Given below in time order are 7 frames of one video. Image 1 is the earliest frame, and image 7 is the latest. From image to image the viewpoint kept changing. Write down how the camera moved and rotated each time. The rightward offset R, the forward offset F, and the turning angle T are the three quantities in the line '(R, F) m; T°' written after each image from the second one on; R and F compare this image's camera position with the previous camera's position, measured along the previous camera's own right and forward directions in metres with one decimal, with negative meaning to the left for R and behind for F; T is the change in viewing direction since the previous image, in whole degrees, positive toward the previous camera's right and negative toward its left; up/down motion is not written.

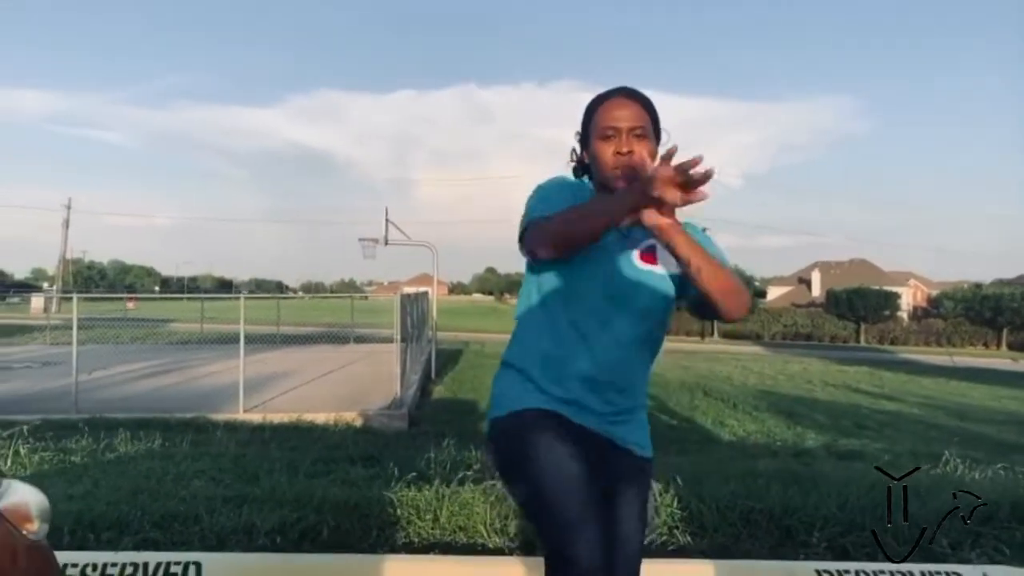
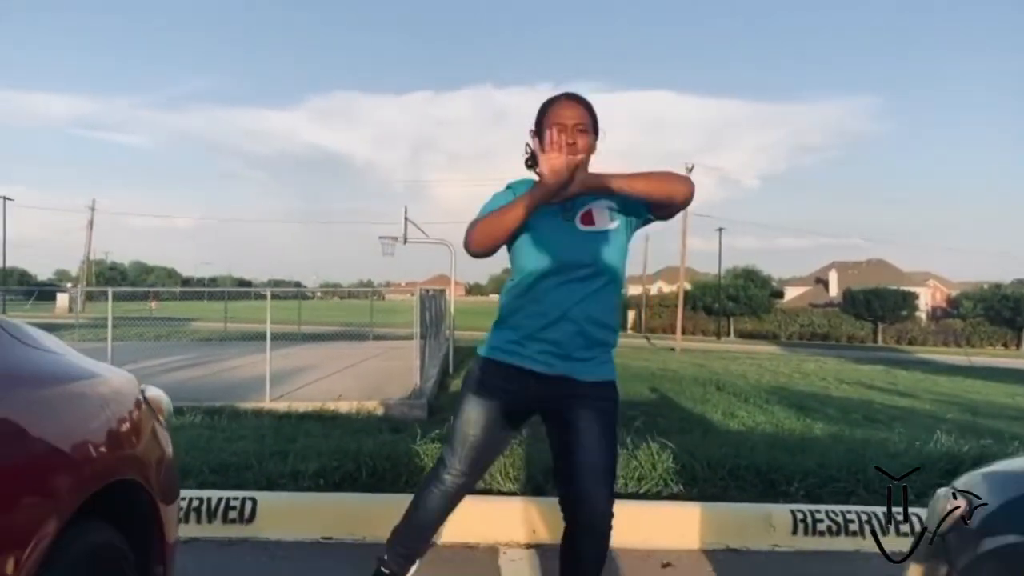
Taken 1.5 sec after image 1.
(0.0, -0.7) m; -1°
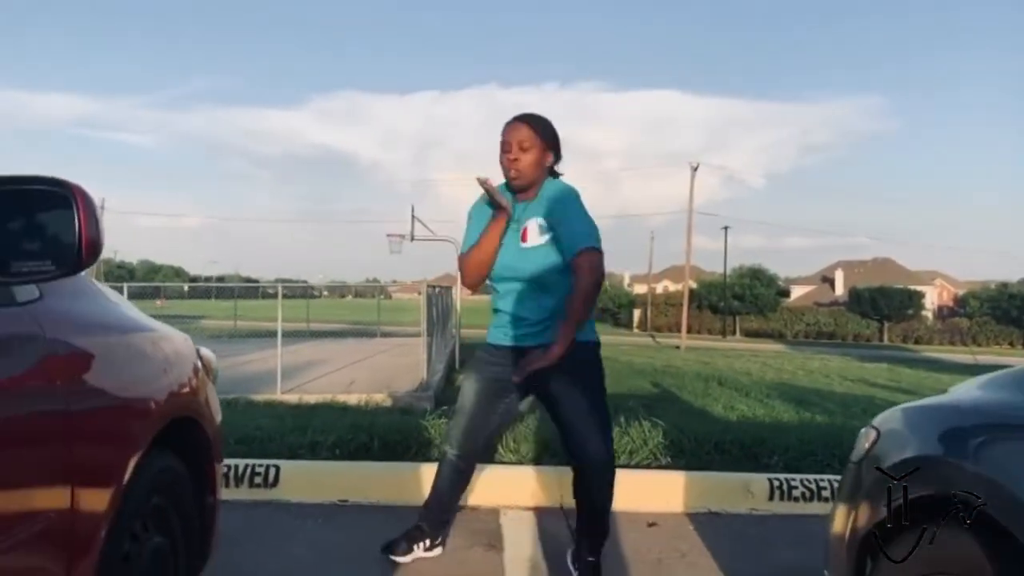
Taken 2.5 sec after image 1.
(0.0, -0.5) m; 0°
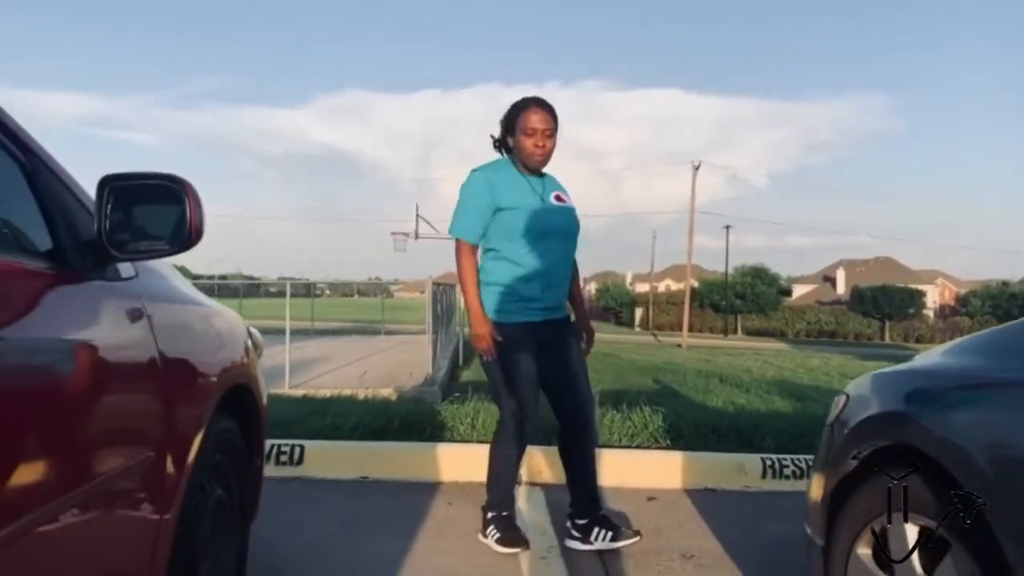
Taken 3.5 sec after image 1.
(0.0, -0.4) m; 0°
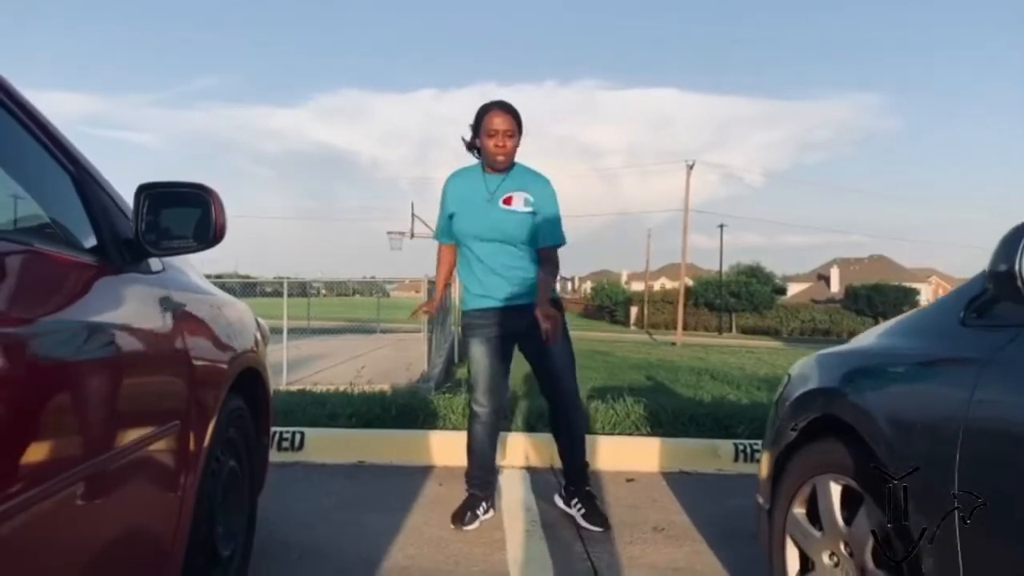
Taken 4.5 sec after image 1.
(+0.1, -0.4) m; 0°
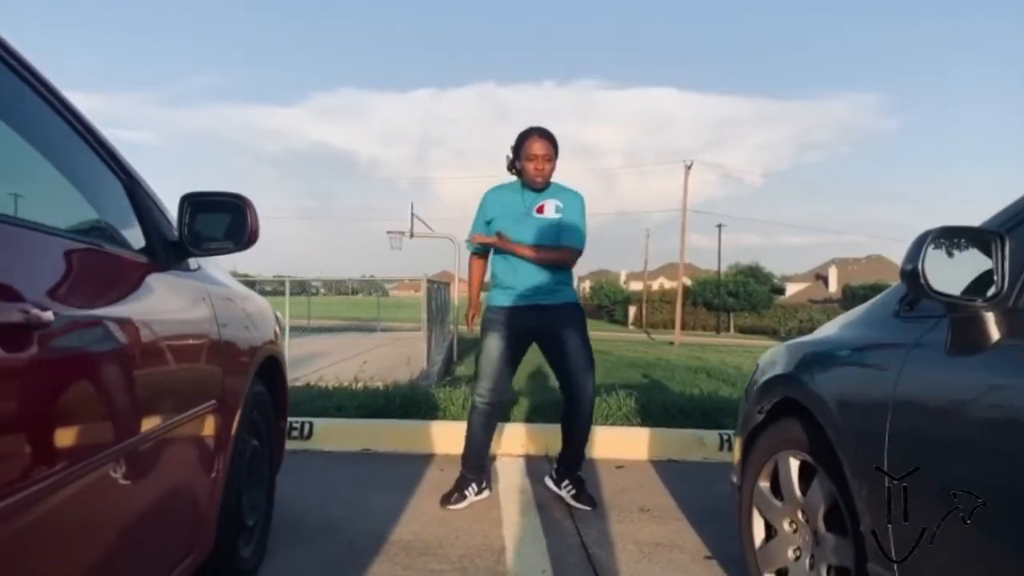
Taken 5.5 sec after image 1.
(0.0, -0.4) m; 0°
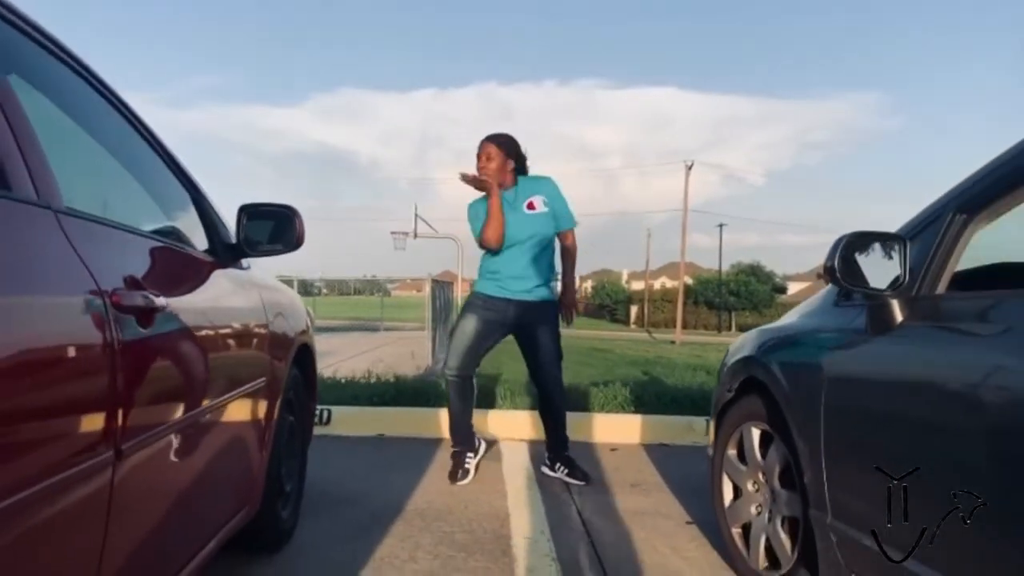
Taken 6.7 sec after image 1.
(0.0, -0.5) m; 0°
